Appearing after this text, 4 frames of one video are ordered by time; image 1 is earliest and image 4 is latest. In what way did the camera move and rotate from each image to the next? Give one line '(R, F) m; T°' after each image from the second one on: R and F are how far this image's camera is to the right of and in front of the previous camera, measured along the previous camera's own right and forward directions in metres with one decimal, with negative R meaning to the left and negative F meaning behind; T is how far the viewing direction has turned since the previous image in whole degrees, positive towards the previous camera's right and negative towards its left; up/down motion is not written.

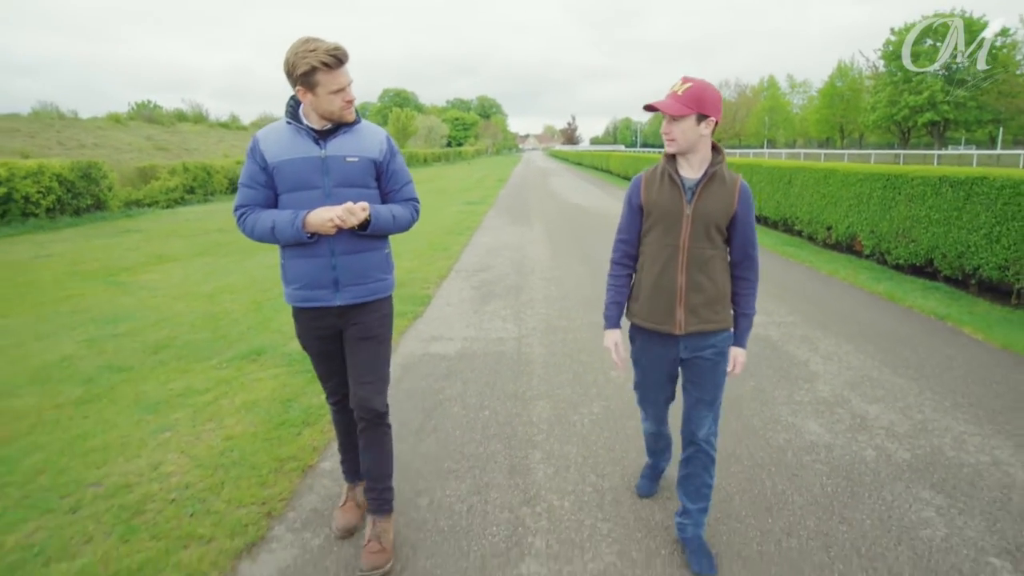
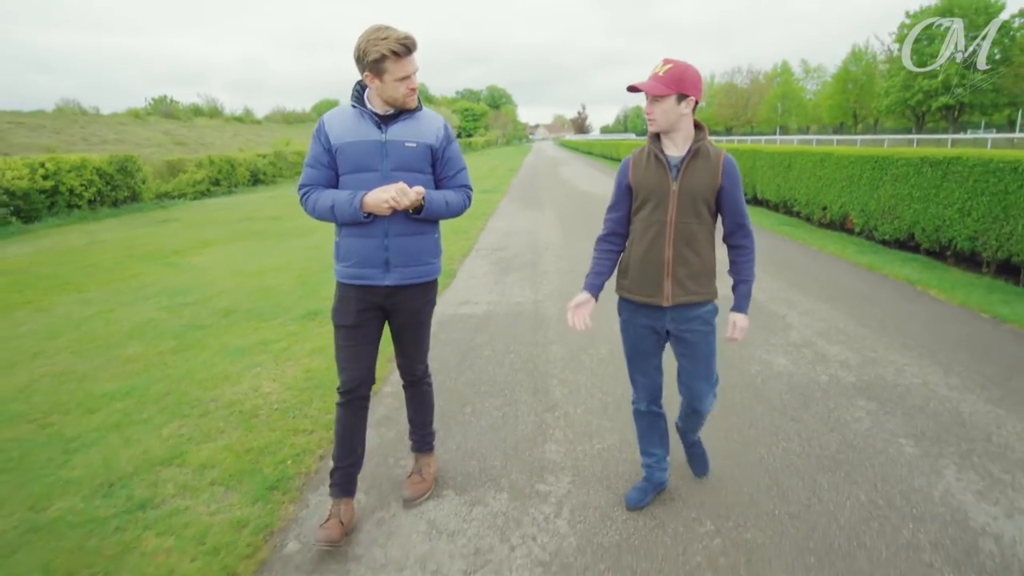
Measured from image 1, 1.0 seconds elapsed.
(-0.1, -0.9) m; -1°
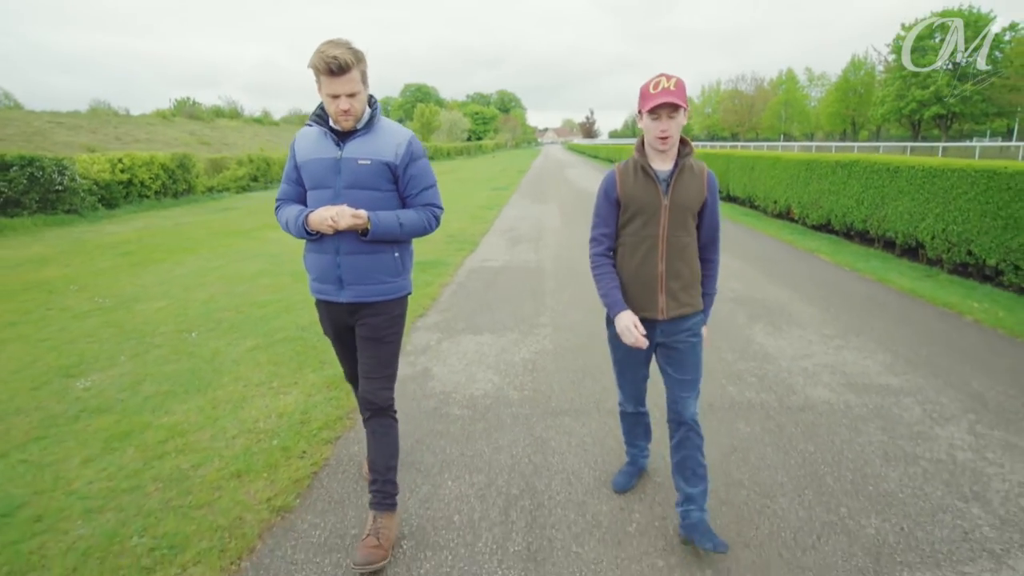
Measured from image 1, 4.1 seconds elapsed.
(0.0, -2.7) m; -1°
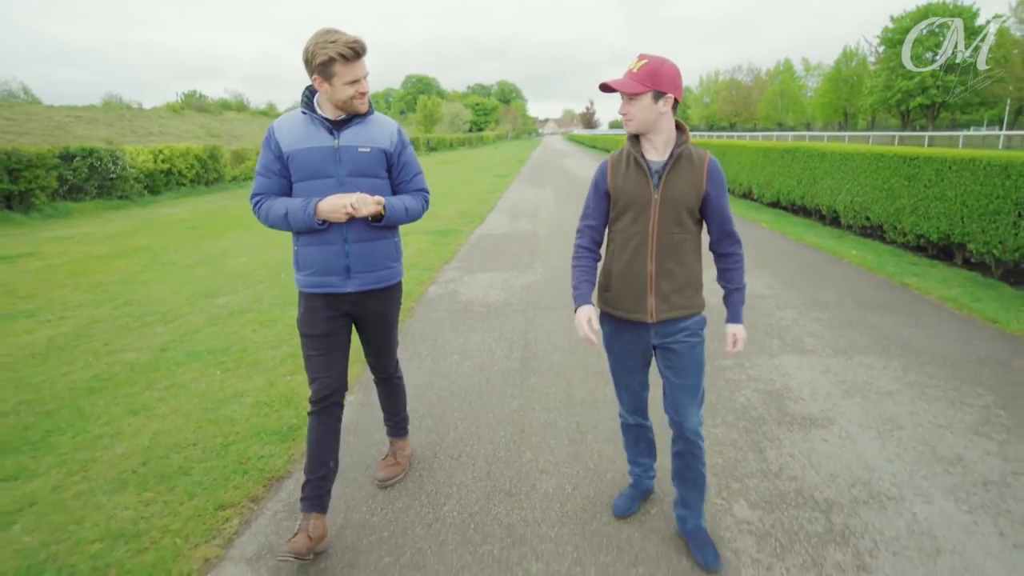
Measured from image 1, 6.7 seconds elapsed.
(0.0, -2.3) m; 0°
